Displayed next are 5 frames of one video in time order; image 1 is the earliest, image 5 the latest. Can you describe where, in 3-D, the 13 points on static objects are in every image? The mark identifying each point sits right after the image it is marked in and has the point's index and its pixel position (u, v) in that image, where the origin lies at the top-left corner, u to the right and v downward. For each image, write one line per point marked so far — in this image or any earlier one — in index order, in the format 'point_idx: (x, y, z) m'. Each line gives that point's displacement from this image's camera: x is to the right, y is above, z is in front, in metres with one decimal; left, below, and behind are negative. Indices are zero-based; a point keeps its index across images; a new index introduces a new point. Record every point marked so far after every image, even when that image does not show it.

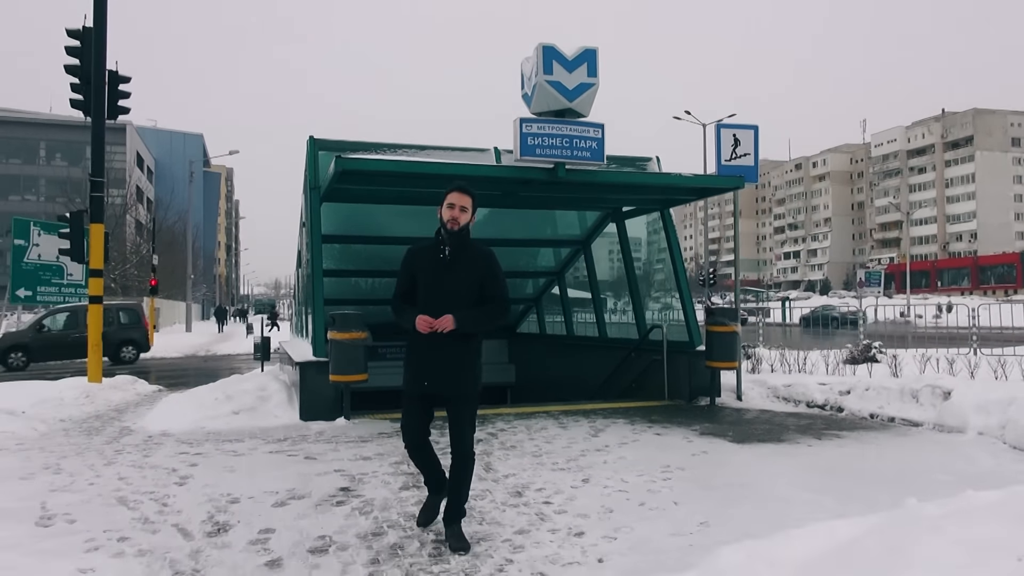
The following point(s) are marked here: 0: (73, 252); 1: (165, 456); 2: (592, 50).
0: (-7.3, +0.6, +12.2) m
1: (-3.0, -1.4, +6.3) m
2: (+0.8, +2.5, +7.9) m
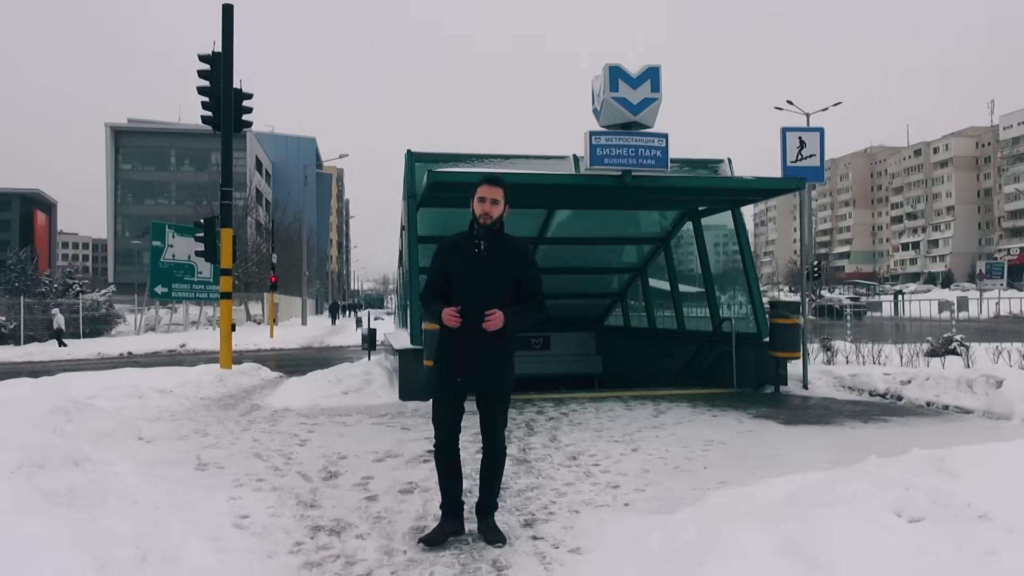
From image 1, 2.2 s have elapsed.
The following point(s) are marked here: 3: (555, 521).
0: (-5.8, +0.7, +14.0) m
1: (-2.3, -1.4, +7.5) m
2: (+1.7, +2.6, +8.6) m
3: (+0.2, -1.3, +4.1) m
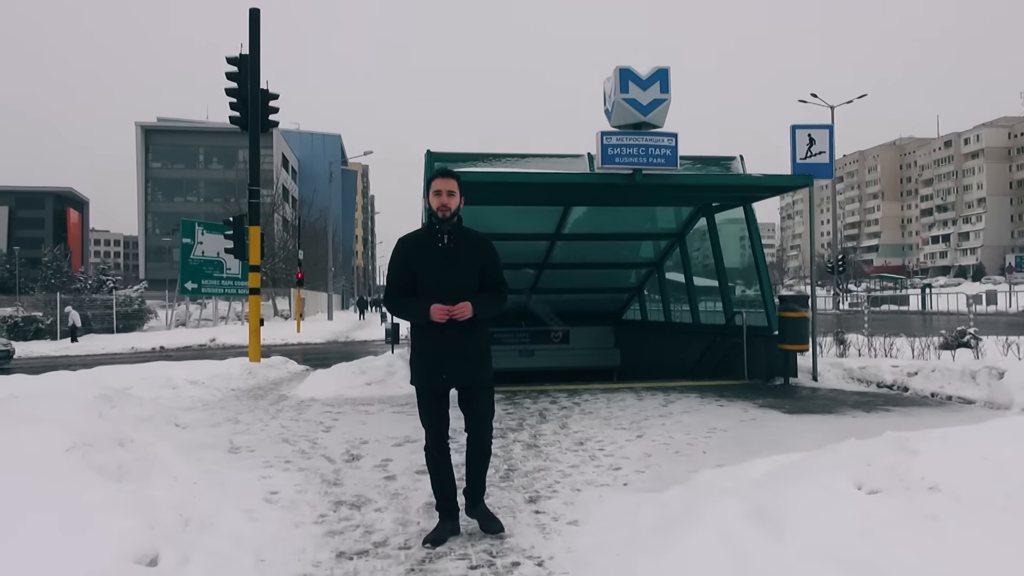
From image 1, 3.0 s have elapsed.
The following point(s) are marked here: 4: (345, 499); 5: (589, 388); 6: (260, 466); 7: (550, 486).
0: (-5.4, +0.7, +14.5) m
1: (-2.1, -1.4, +8.0) m
2: (+1.8, +2.6, +8.9) m
3: (+0.3, -1.2, +4.4) m
4: (-1.0, -1.3, +4.4) m
5: (+1.0, -1.3, +9.4) m
6: (-1.8, -1.3, +5.4) m
7: (+0.2, -1.2, +4.6) m
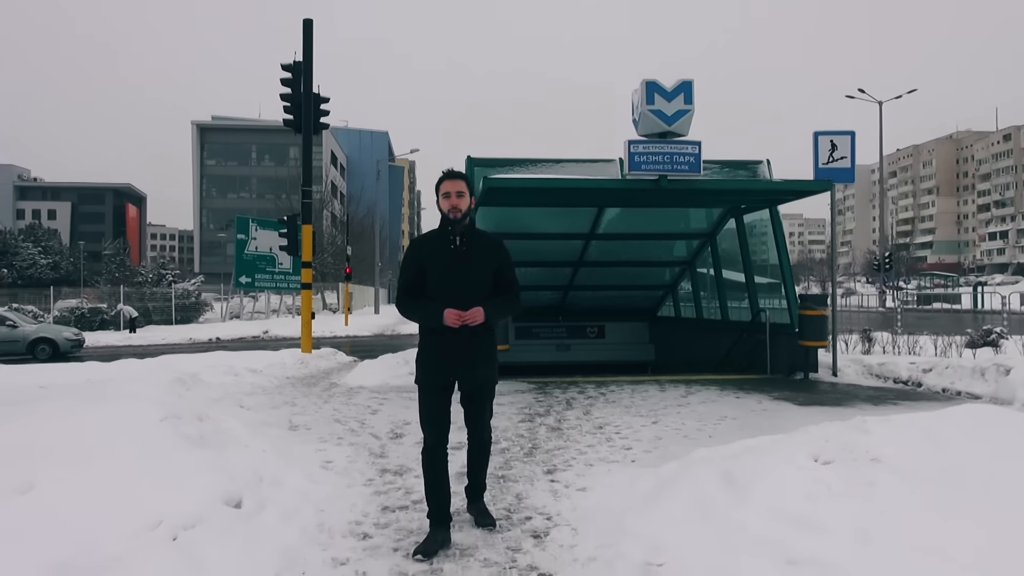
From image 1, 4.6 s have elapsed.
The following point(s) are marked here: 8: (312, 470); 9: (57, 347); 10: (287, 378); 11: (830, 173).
0: (-4.7, +0.8, +15.5) m
1: (-1.8, -1.3, +8.8) m
2: (+2.3, +2.7, +9.4) m
3: (+0.4, -1.2, +5.1) m
4: (-0.9, -1.3, +5.2) m
5: (+1.4, -1.3, +10.0) m
6: (-1.6, -1.3, +6.2) m
7: (+0.4, -1.2, +5.3) m
8: (-1.4, -1.2, +5.0) m
9: (-12.1, -1.6, +19.6) m
10: (-3.6, -1.4, +11.7) m
11: (+4.3, +1.6, +10.0) m
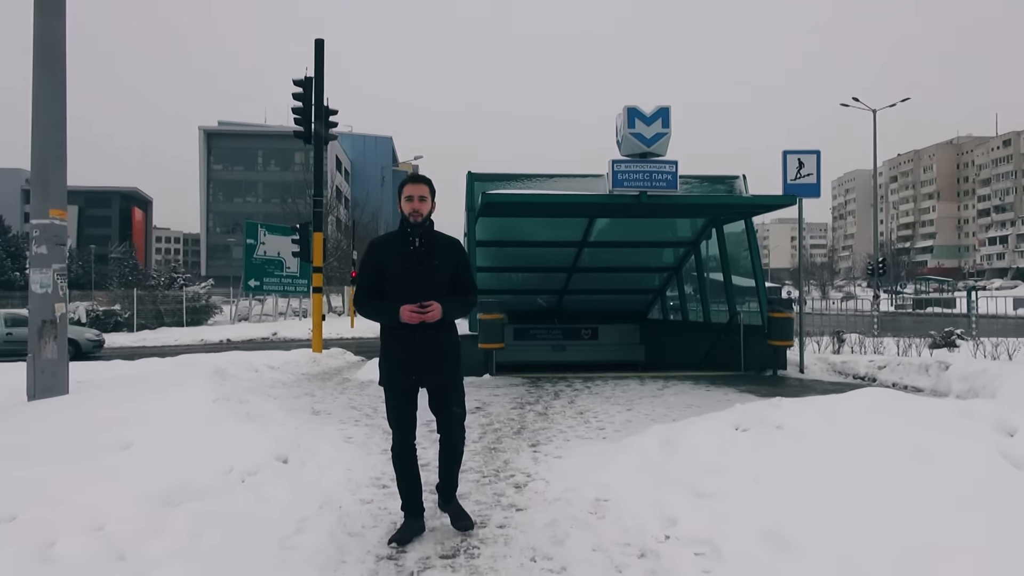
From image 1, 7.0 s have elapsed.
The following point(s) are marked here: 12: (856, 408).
0: (-4.7, +0.8, +16.5) m
1: (-1.8, -1.4, +9.8) m
2: (+2.2, +2.6, +10.5) m
3: (+0.3, -1.3, +6.1) m
4: (-0.9, -1.3, +6.2) m
5: (+1.4, -1.3, +11.1) m
6: (-1.7, -1.3, +7.2) m
7: (+0.3, -1.3, +6.3) m
8: (-1.4, -1.3, +6.1) m
9: (-12.1, -1.7, +20.7) m
10: (-3.6, -1.5, +12.8) m
11: (+4.3, +1.5, +11.0) m
12: (+2.3, -0.8, +5.0) m
